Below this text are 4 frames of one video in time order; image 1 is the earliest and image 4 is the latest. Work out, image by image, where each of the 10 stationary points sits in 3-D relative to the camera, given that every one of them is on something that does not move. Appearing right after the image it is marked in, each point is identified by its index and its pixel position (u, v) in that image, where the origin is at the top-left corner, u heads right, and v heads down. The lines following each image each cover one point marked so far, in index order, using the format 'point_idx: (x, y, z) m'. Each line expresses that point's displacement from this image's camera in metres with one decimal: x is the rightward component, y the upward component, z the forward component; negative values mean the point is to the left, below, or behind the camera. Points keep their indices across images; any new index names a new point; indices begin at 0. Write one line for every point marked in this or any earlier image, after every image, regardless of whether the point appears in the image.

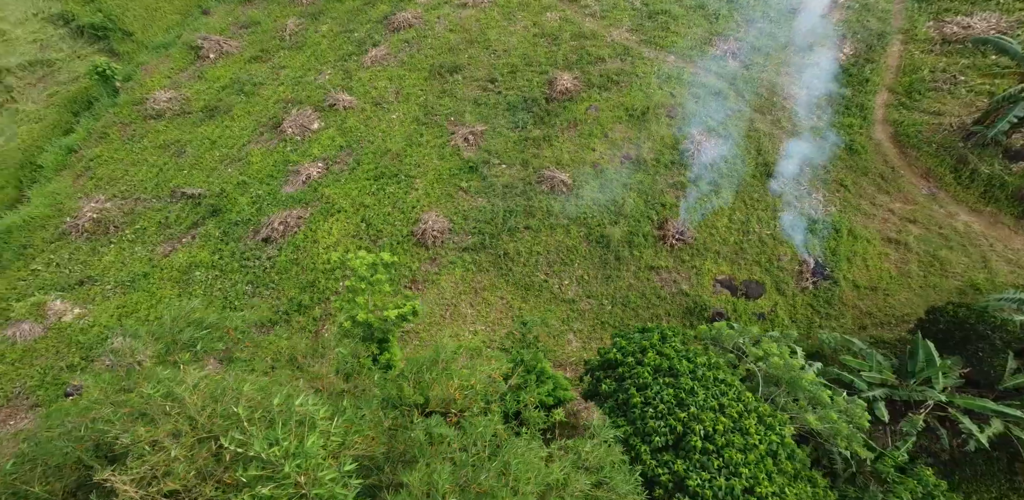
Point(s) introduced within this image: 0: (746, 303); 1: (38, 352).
0: (+3.1, -0.7, +7.4) m
1: (-6.6, -1.4, +7.9) m
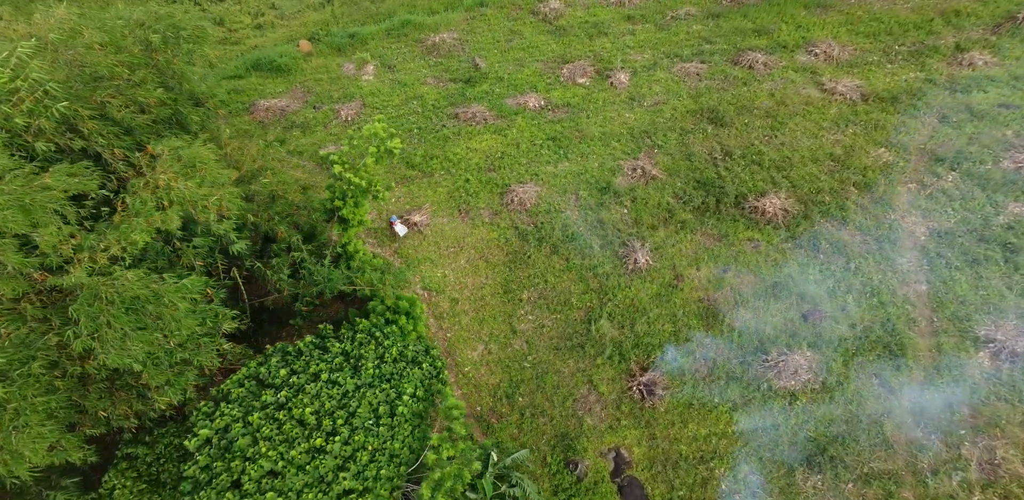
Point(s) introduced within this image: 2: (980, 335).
0: (+1.1, -2.7, +6.1) m
1: (-3.7, +3.6, +11.9) m
2: (+5.7, -1.0, +6.9) m
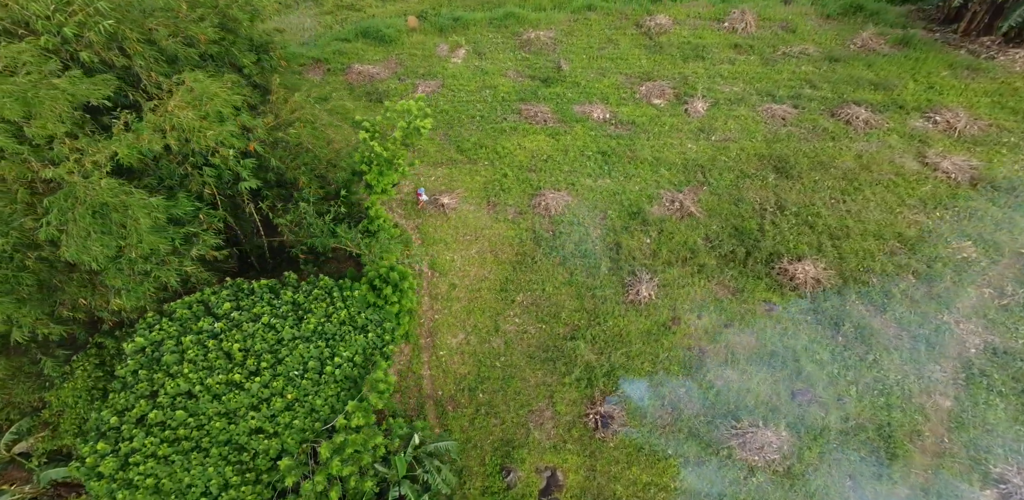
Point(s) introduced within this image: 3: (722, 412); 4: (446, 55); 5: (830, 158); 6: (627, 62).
0: (+0.2, -2.8, +6.1) m
1: (-1.9, +4.3, +12.5) m
2: (+5.2, -2.3, +6.0) m
3: (+2.5, -1.9, +6.5) m
4: (-1.5, +4.3, +12.4) m
5: (+5.3, +1.5, +9.4) m
6: (+2.4, +4.0, +11.8) m
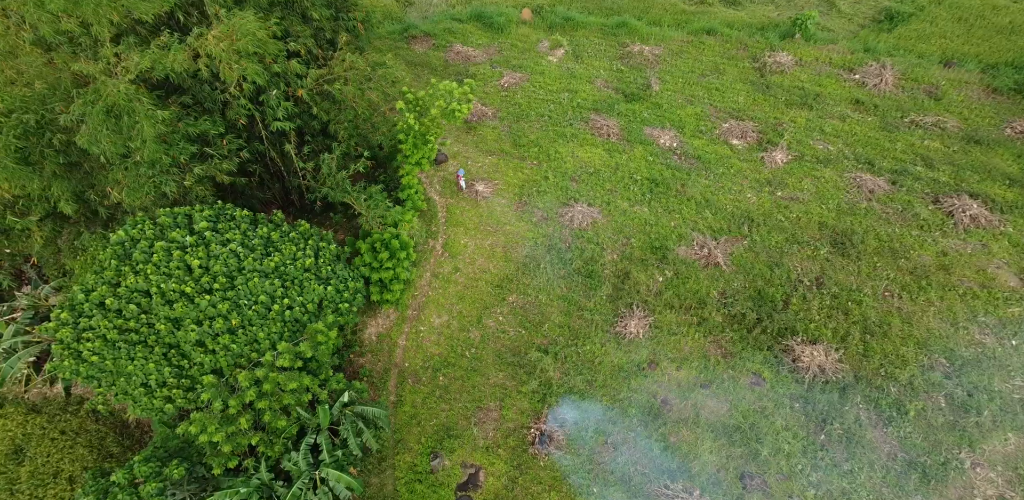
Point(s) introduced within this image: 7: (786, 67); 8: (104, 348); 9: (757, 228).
0: (-0.8, -2.8, +6.3) m
1: (+0.4, +4.6, +12.7) m
2: (+4.0, -3.6, +5.1) m
3: (+1.6, -2.4, +6.1) m
4: (+0.8, +4.4, +12.5) m
5: (+5.8, +0.1, +8.3) m
6: (+4.2, +3.1, +11.2) m
7: (+5.9, +3.9, +12.0) m
8: (-3.8, -0.9, +5.3) m
9: (+3.7, +0.3, +8.5) m
